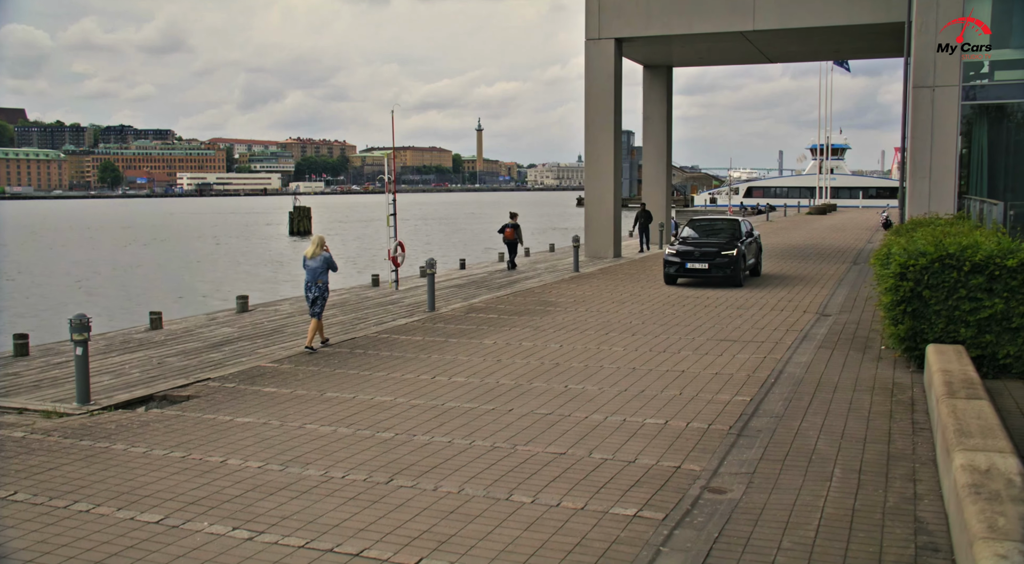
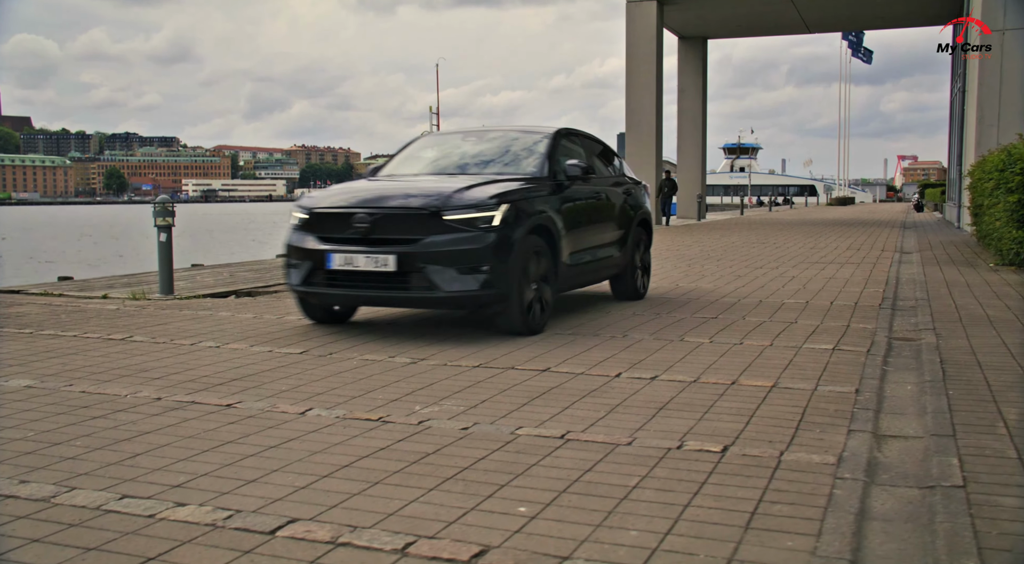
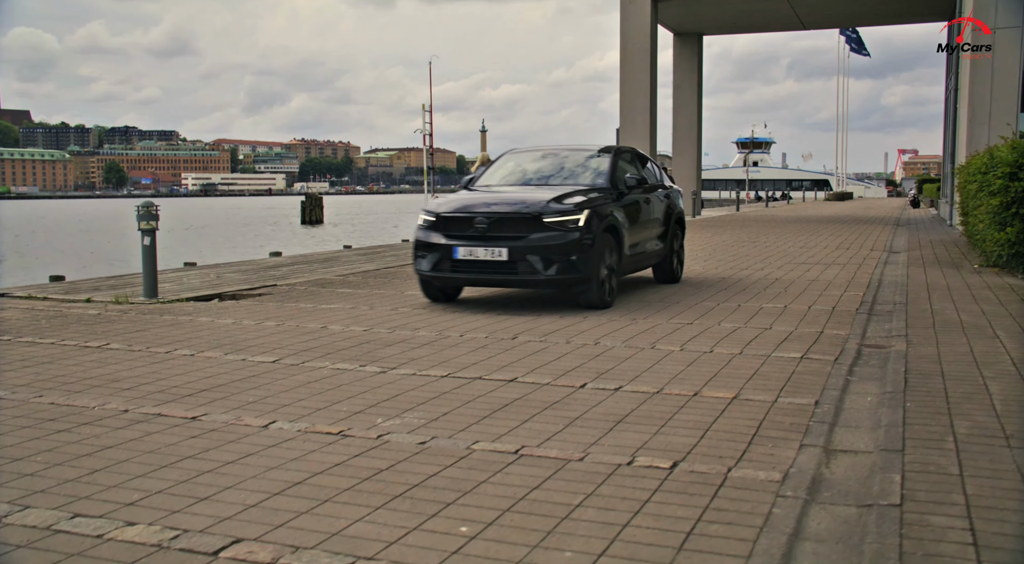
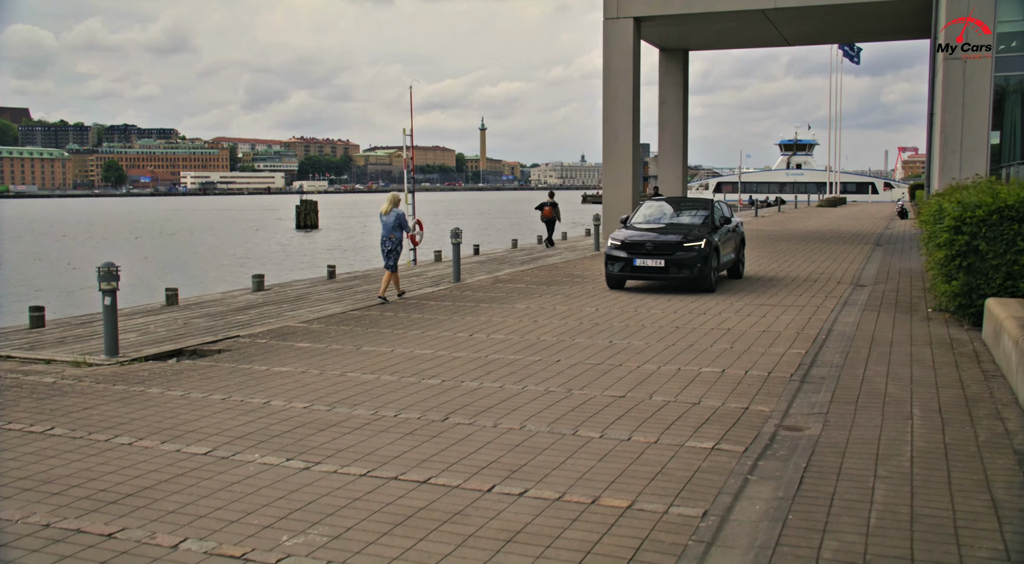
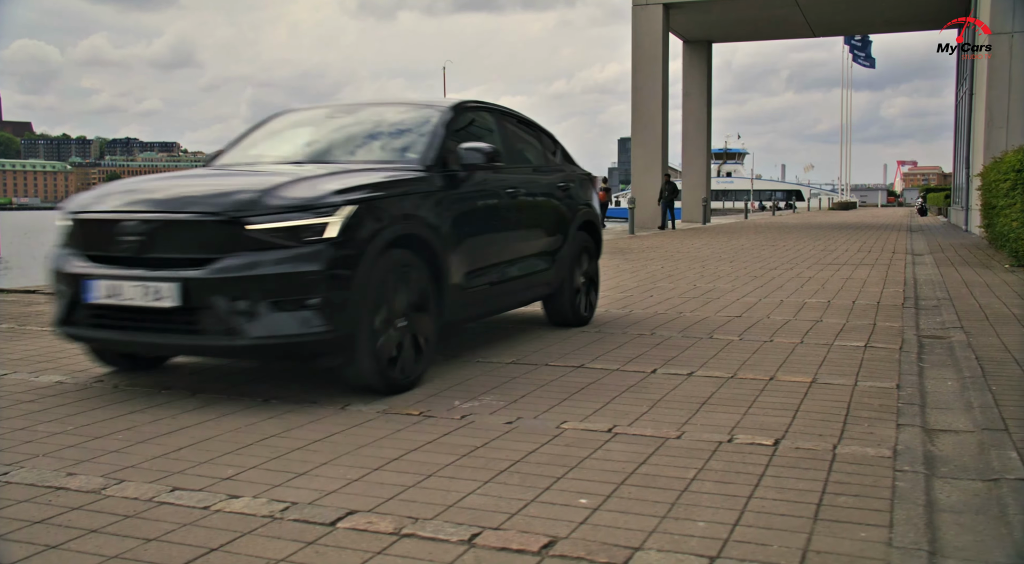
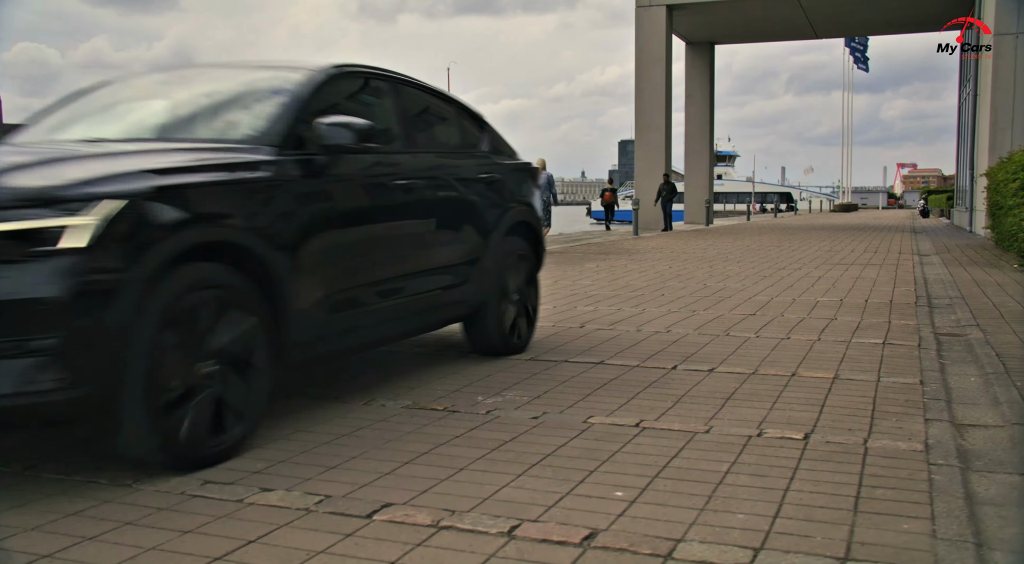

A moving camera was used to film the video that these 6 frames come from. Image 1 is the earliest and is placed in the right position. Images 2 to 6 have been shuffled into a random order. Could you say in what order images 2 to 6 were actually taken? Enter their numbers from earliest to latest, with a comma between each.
4, 3, 2, 5, 6
